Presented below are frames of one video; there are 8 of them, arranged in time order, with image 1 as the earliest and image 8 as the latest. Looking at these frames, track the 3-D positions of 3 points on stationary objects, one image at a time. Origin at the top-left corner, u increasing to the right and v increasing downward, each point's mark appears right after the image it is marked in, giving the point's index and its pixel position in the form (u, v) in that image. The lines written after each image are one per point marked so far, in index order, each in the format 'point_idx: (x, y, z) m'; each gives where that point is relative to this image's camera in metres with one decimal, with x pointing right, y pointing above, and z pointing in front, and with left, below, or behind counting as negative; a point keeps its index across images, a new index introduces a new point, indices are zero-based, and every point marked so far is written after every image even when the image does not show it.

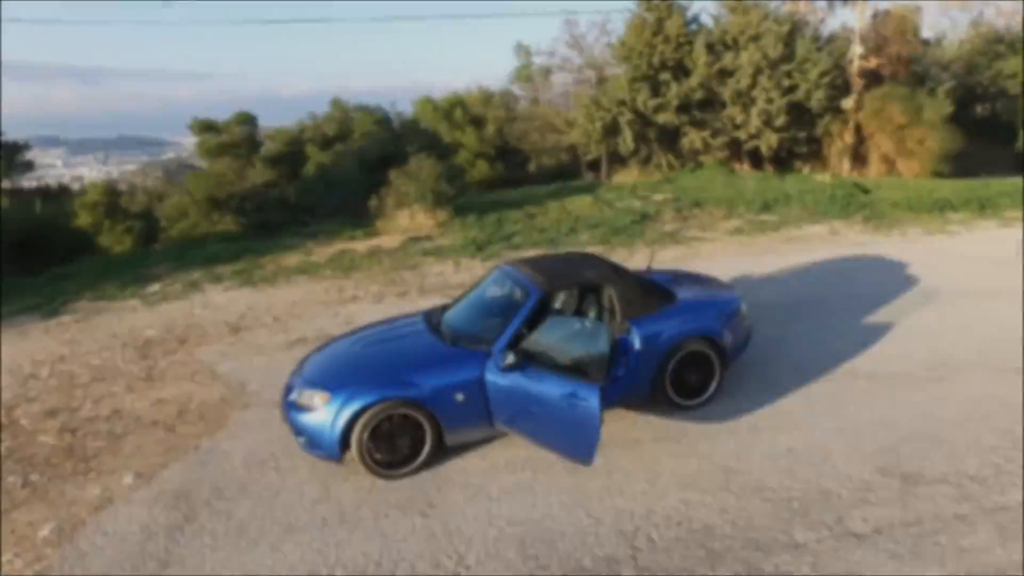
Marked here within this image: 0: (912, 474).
0: (+2.4, -1.1, +3.8) m
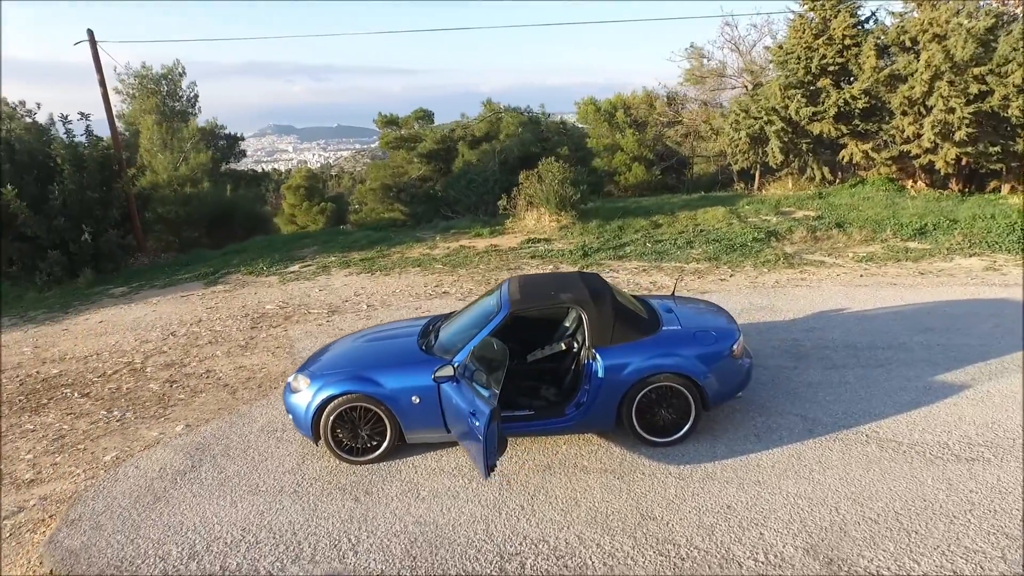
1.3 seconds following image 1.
0: (+1.8, -1.4, +3.4) m
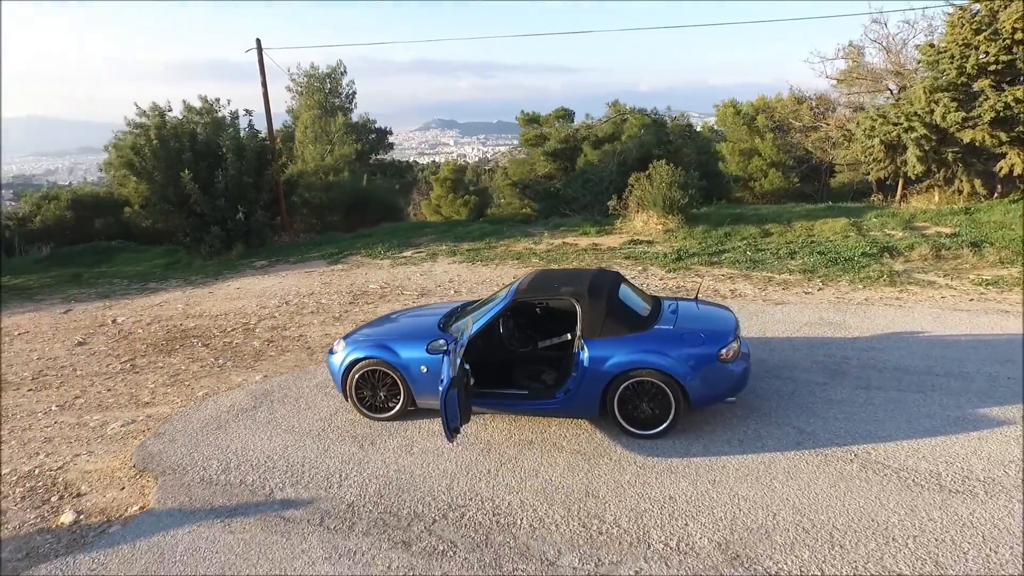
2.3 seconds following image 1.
0: (+1.3, -1.5, +3.6) m
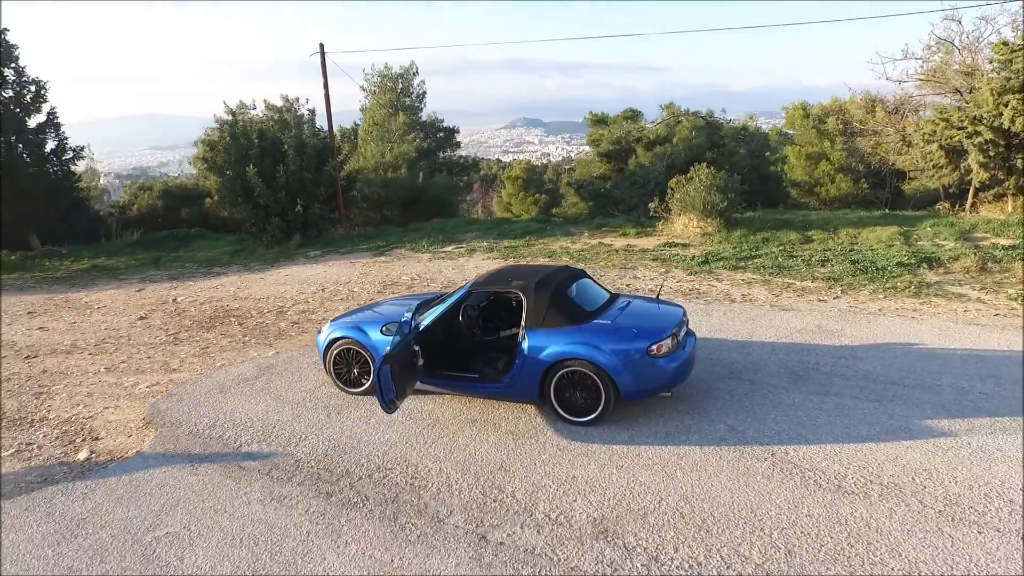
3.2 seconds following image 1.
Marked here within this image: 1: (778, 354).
0: (+0.6, -1.5, +3.9) m
1: (+2.8, -0.7, +6.9) m
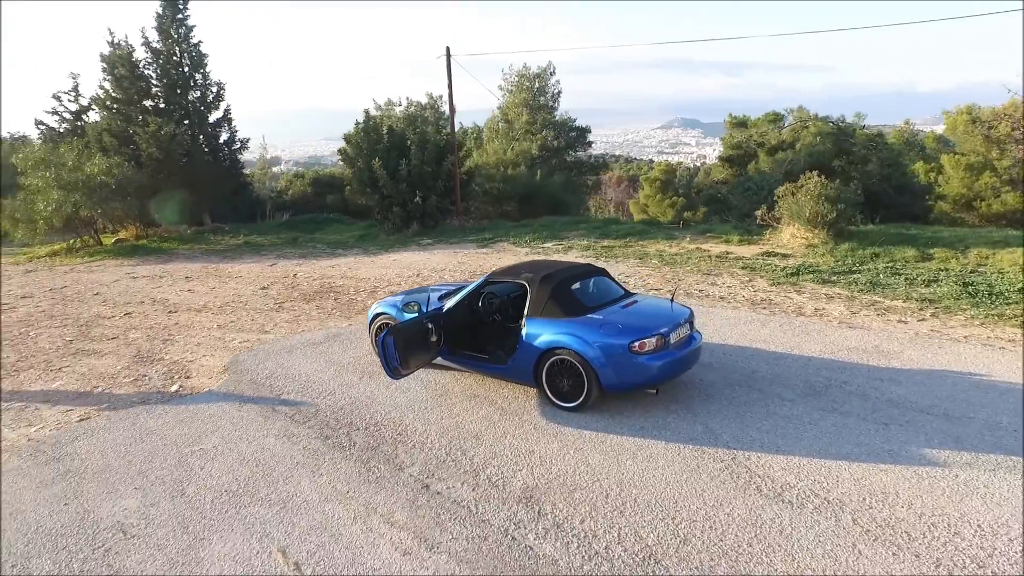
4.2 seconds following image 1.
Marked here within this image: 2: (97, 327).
0: (+0.2, -1.4, +4.3) m
1: (+3.1, -0.8, +6.7) m
2: (-5.8, -0.6, +9.1) m
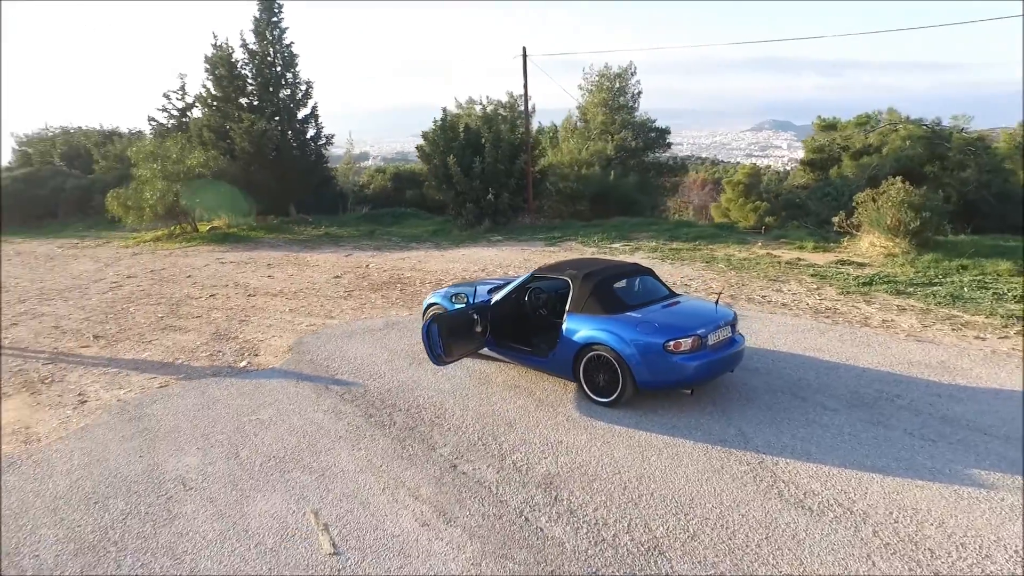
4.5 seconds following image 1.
0: (+0.3, -1.4, +4.5) m
1: (+3.5, -0.9, +6.5) m
2: (-5.0, -0.3, +10.0) m
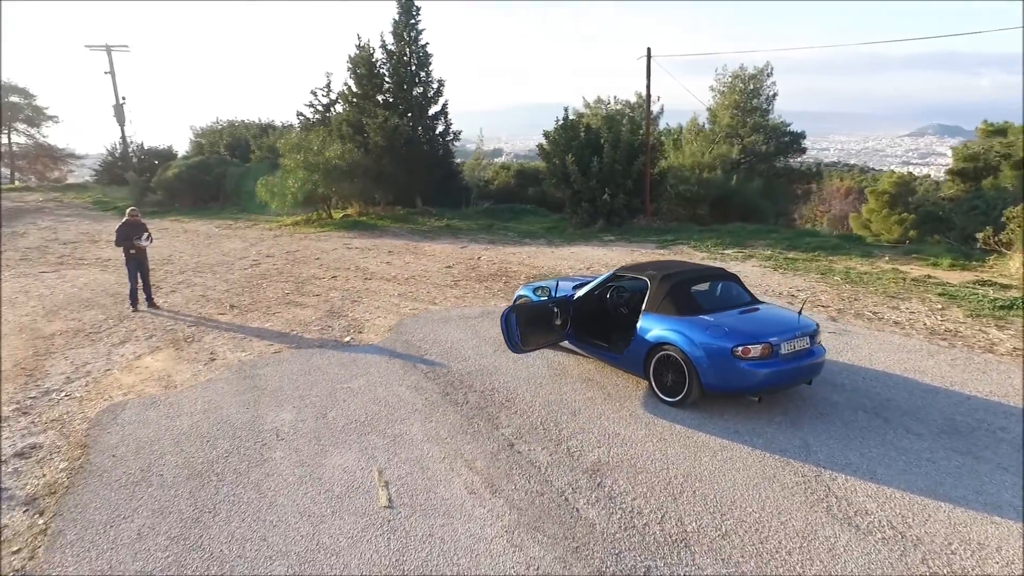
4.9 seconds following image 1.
0: (+0.7, -1.4, +4.7) m
1: (+4.2, -1.1, +6.1) m
2: (-3.5, +0.1, +11.1) m
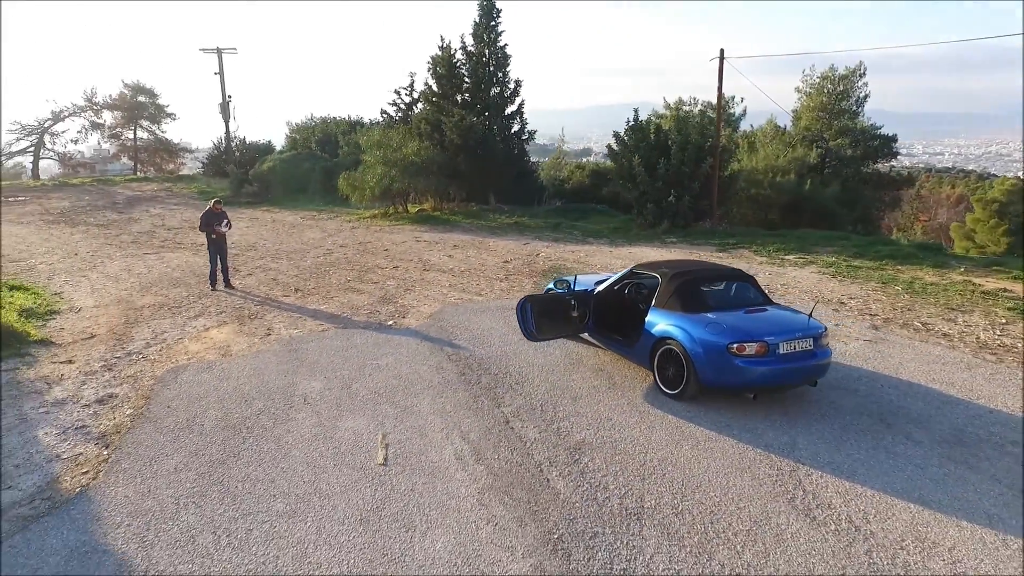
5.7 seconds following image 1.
0: (+0.6, -1.3, +5.0) m
1: (+4.3, -1.2, +5.9) m
2: (-2.6, +0.3, +11.9) m
